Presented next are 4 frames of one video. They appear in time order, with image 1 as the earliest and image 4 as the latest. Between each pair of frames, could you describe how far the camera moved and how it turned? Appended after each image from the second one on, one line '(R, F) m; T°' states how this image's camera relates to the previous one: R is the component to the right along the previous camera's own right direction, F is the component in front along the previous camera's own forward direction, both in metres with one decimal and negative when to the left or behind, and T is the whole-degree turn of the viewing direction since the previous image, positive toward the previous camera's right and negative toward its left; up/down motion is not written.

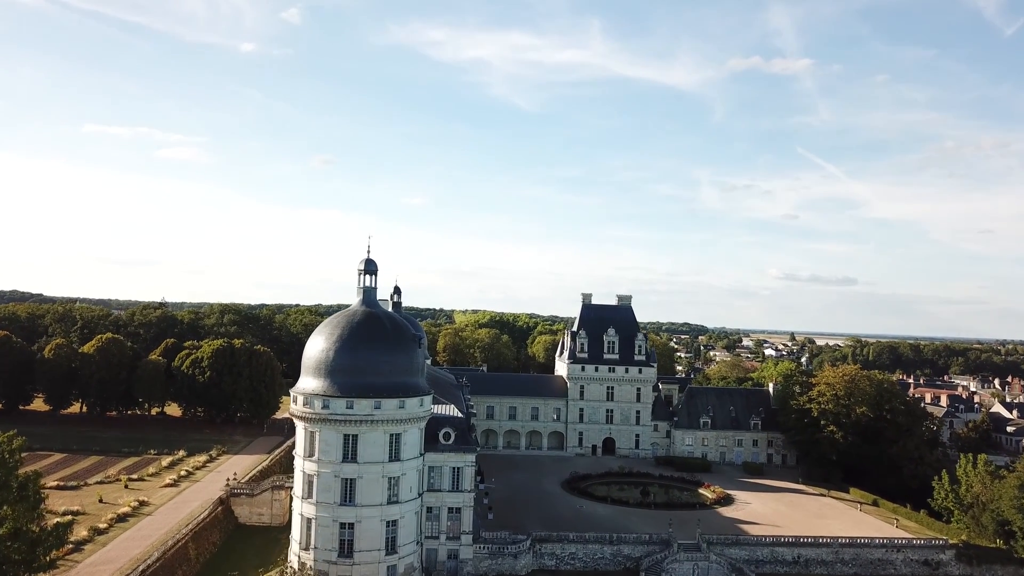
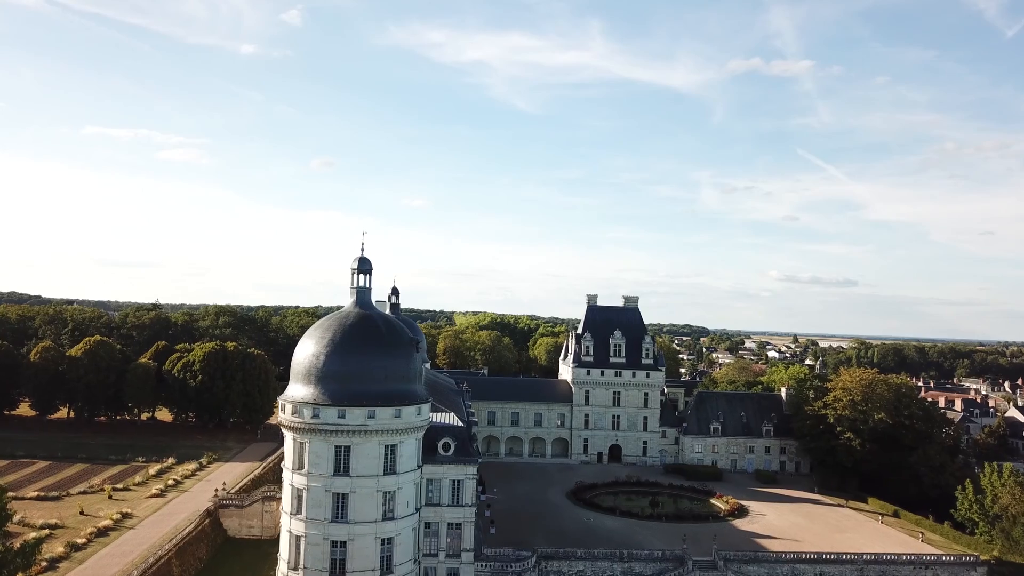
(-7.3, +7.9) m; 0°
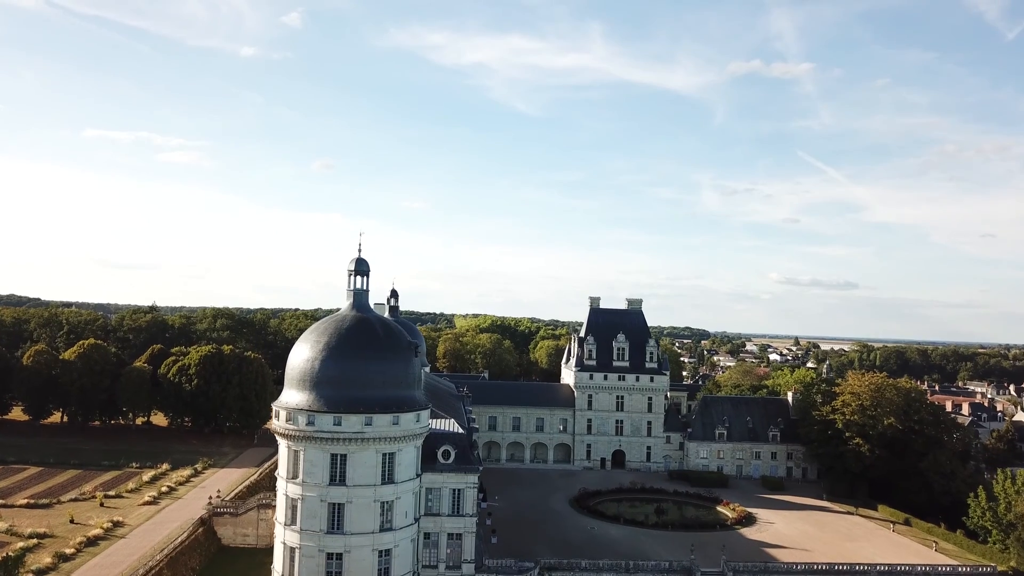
(-8.4, +7.4) m; 0°
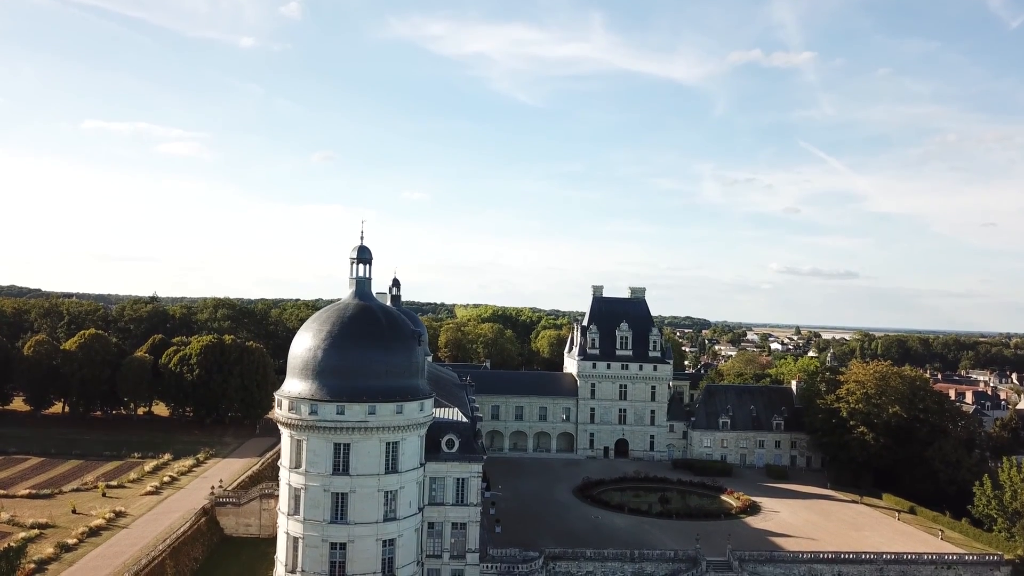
(-6.7, +2.8) m; 0°
